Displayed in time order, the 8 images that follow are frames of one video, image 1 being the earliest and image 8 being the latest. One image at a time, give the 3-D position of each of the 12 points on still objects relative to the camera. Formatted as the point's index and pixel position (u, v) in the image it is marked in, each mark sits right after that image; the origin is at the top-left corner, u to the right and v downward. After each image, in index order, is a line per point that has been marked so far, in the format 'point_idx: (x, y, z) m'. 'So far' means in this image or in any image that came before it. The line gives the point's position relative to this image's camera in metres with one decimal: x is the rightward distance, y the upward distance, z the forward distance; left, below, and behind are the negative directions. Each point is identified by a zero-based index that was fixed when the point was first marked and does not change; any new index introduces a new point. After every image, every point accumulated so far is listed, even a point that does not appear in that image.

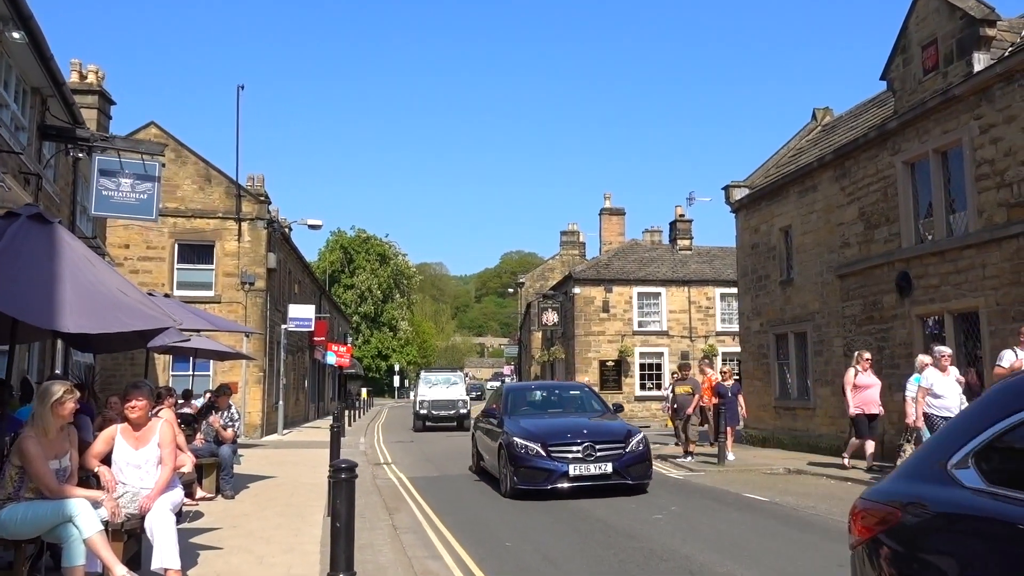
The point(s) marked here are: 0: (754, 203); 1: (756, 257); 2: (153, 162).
0: (+5.3, +1.8, +18.8) m
1: (+5.3, +0.7, +18.8) m
2: (-5.5, +2.0, +13.4) m
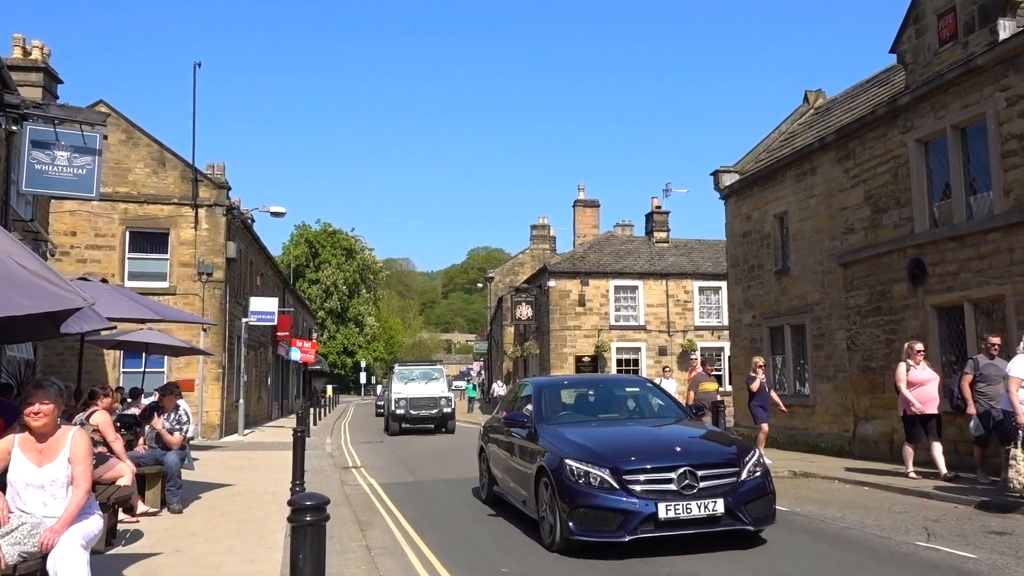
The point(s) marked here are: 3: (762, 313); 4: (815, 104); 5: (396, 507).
0: (+4.8, +2.0, +17.8) m
1: (+4.8, +0.9, +17.8) m
2: (-5.8, +2.1, +12.0) m
3: (+4.9, -0.5, +17.0) m
4: (+6.7, +4.1, +19.1) m
5: (-1.4, -2.7, +10.5) m
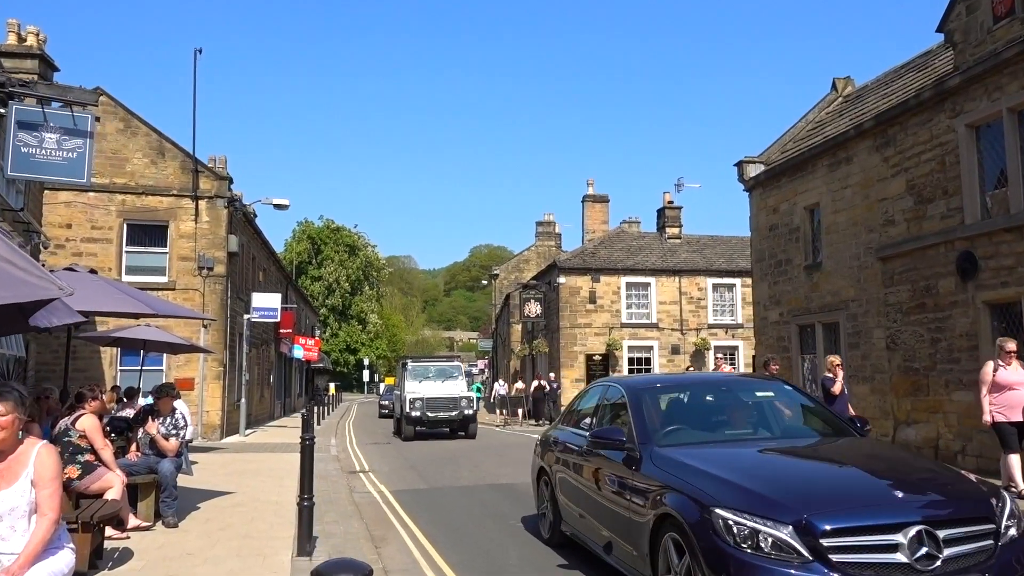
0: (+5.1, +2.1, +17.0) m
1: (+5.1, +0.9, +16.9) m
2: (-5.5, +2.2, +11.2) m
3: (+5.2, -0.4, +16.2) m
4: (+7.0, +4.1, +18.3) m
5: (-1.1, -2.6, +9.7) m
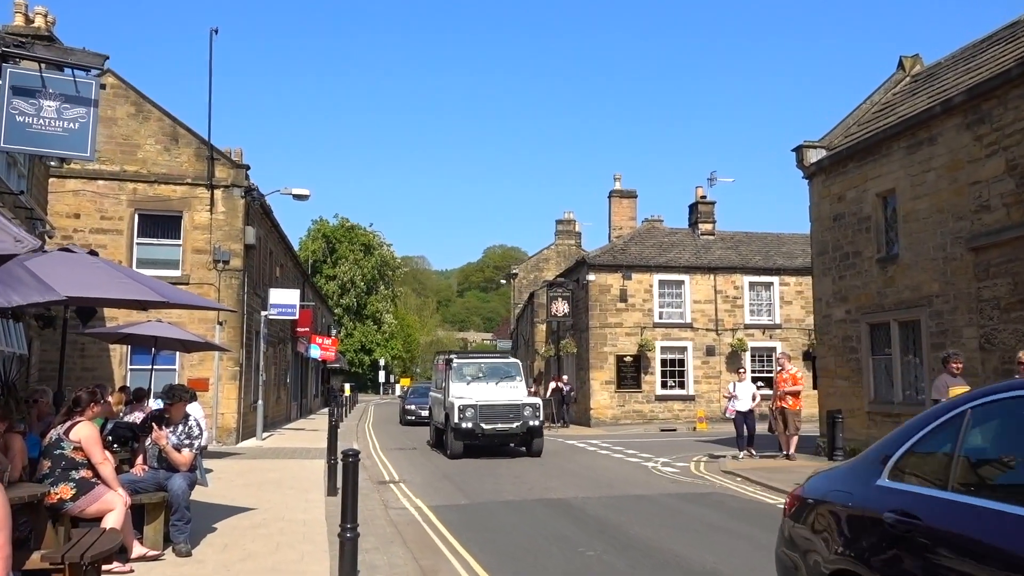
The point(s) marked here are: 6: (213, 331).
0: (+5.8, +2.2, +15.6) m
1: (+5.9, +1.0, +15.5) m
2: (-4.8, +2.4, +9.9) m
3: (+5.9, -0.3, +14.8) m
4: (+7.7, +4.2, +16.8) m
5: (-0.5, -2.5, +8.4) m
6: (-6.8, -1.0, +19.7) m
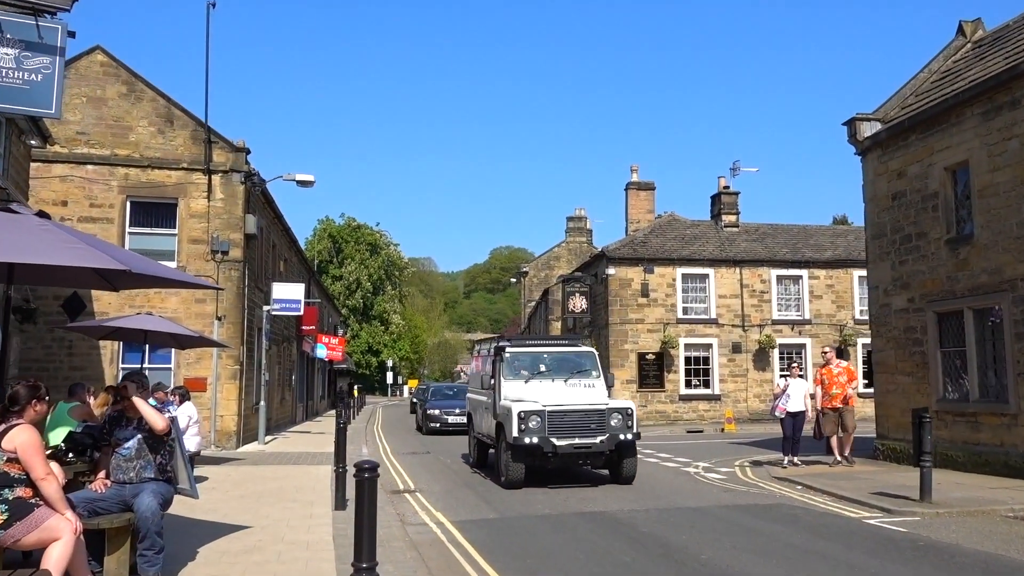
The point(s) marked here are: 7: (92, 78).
0: (+6.2, +2.4, +14.1) m
1: (+6.3, +1.3, +14.0) m
2: (-4.5, +2.6, +8.5) m
3: (+6.3, -0.1, +13.3) m
4: (+8.1, +4.4, +15.3) m
5: (-0.1, -2.3, +6.9) m
6: (-6.3, -0.8, +18.3) m
7: (-8.9, +4.5, +18.4) m
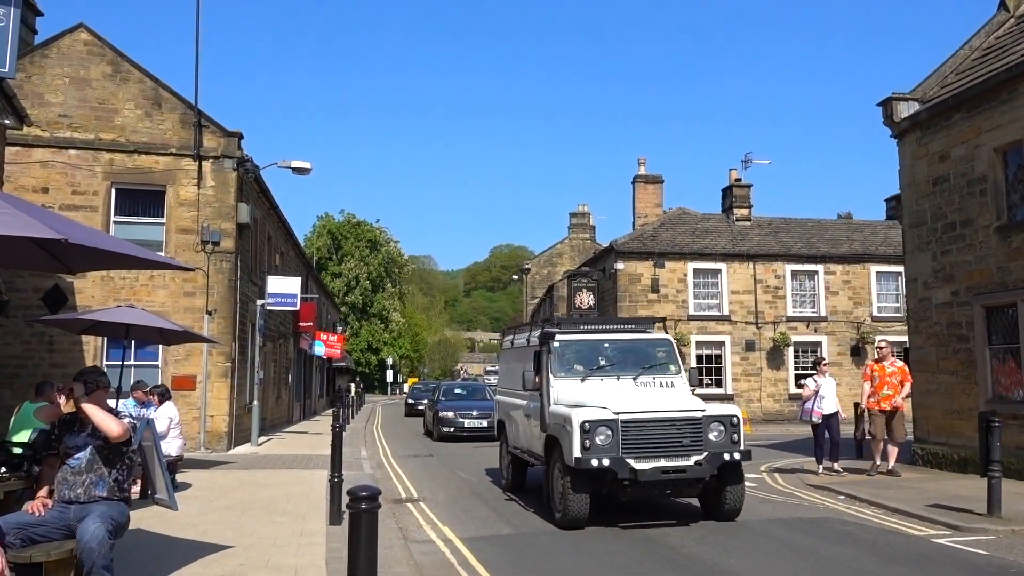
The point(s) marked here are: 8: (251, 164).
0: (+6.4, +2.5, +13.0) m
1: (+6.4, +1.4, +13.0) m
2: (-4.3, +2.7, +7.4) m
3: (+6.5, 0.0, +12.3) m
4: (+8.3, +4.6, +14.3) m
5: (0.0, -2.1, +5.9) m
6: (-6.2, -0.7, +17.3) m
7: (-8.7, +4.6, +17.4) m
8: (-5.4, +2.6, +18.0) m
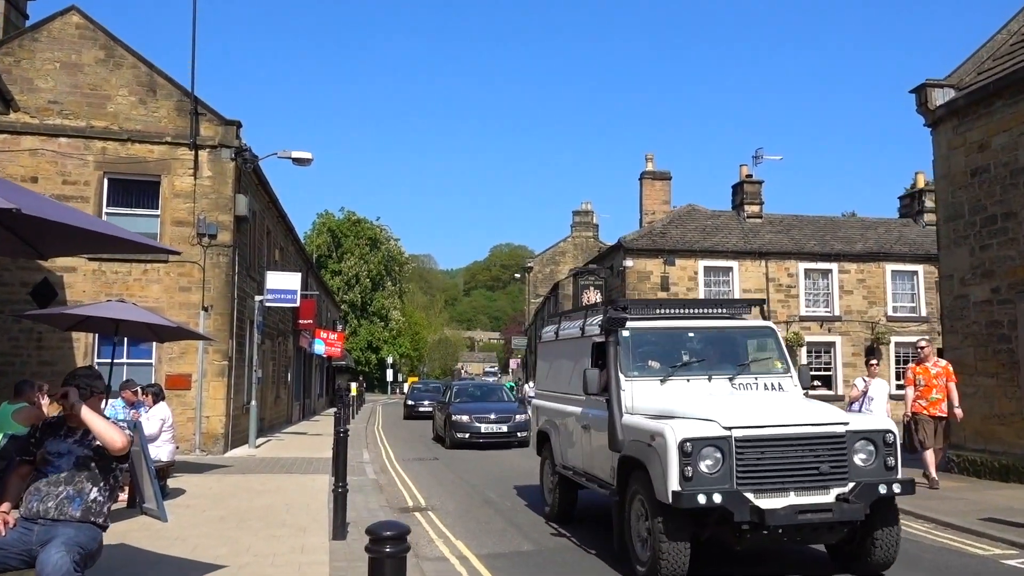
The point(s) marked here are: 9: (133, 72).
0: (+6.6, +2.6, +12.3) m
1: (+6.6, +1.4, +12.2) m
2: (-4.1, +2.8, +6.7) m
3: (+6.7, +0.1, +11.5) m
4: (+8.5, +4.6, +13.6) m
5: (+0.2, -2.1, +5.1) m
6: (-6.0, -0.6, +16.5) m
7: (-8.5, +4.7, +16.6) m
8: (-5.2, +2.7, +17.3) m
9: (-7.4, +4.2, +16.8) m
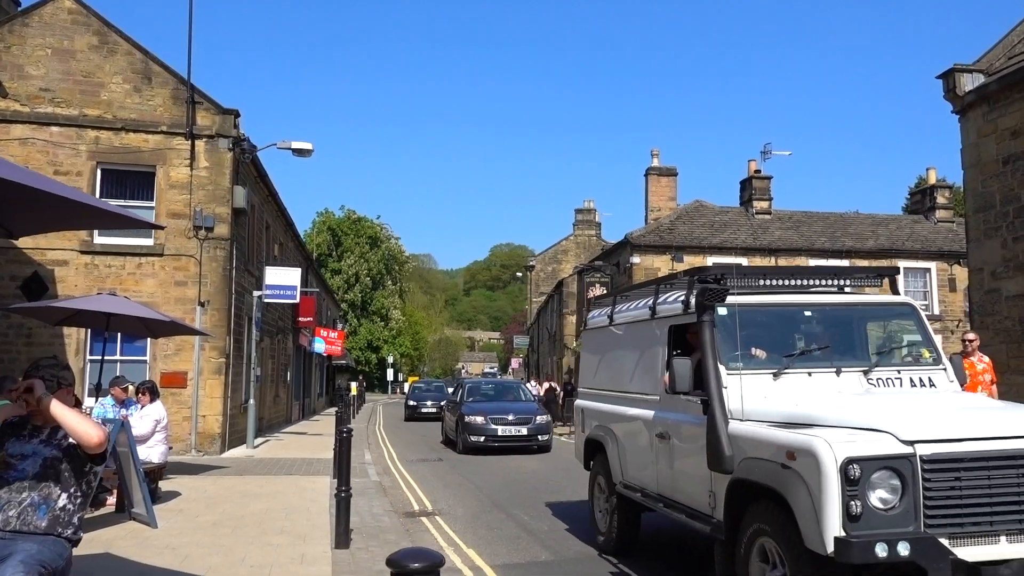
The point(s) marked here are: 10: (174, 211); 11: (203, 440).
0: (+6.7, +2.7, +11.7) m
1: (+6.8, +1.5, +11.7) m
2: (-3.9, +2.9, +6.1) m
3: (+6.8, +0.1, +11.0) m
4: (+8.7, +4.7, +13.0) m
5: (+0.3, -2.0, +4.6) m
6: (-5.9, -0.5, +16.0) m
7: (-8.4, +4.8, +16.0) m
8: (-5.1, +2.8, +16.7) m
9: (-7.2, +4.3, +16.3) m
10: (-6.3, +1.4, +16.1) m
11: (-5.6, -2.7, +15.6) m
